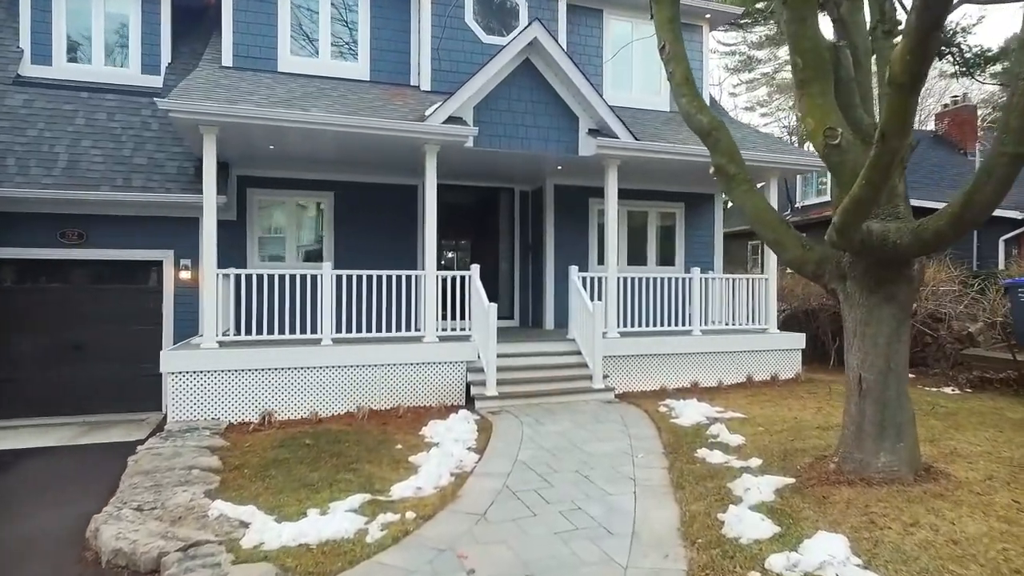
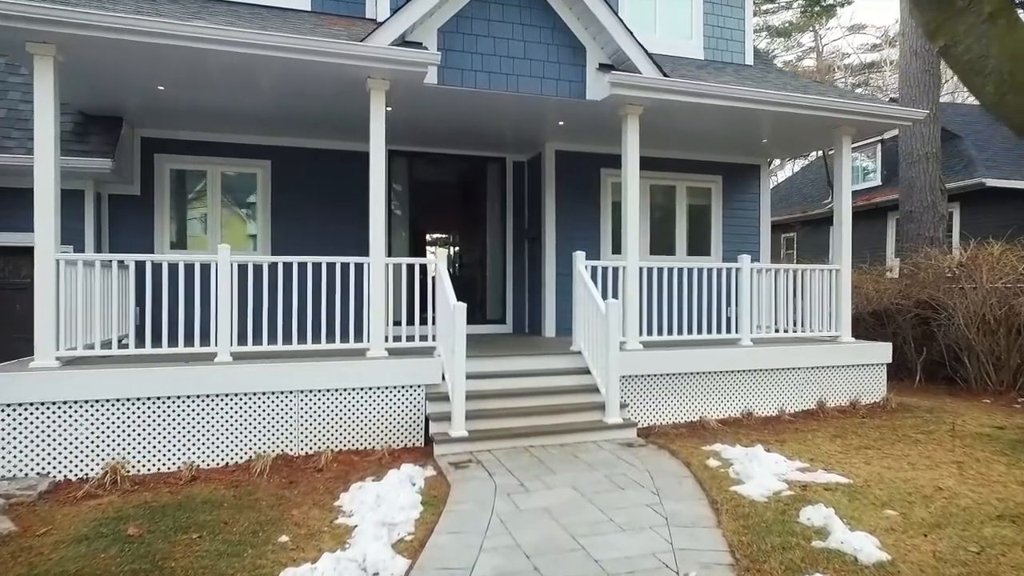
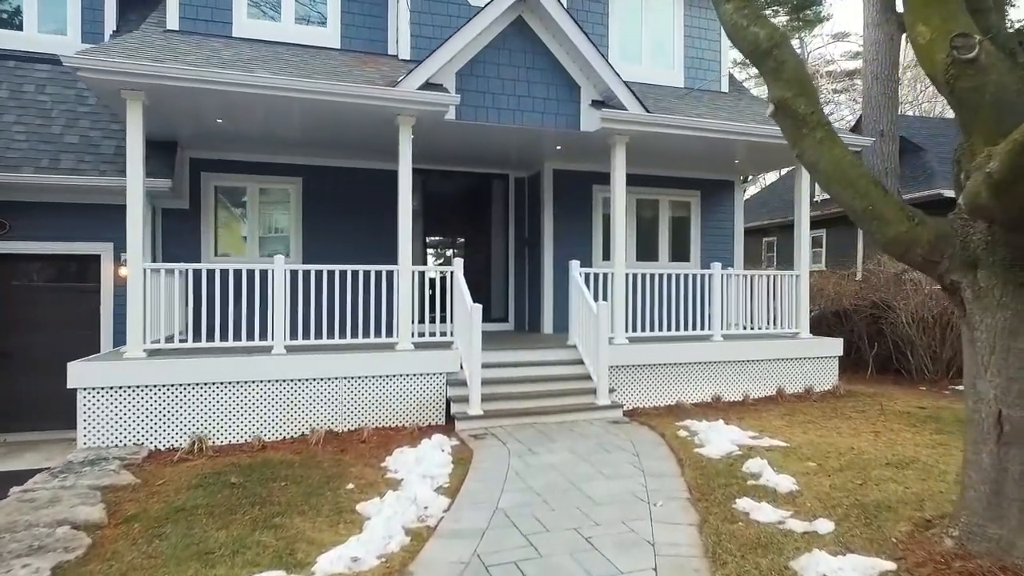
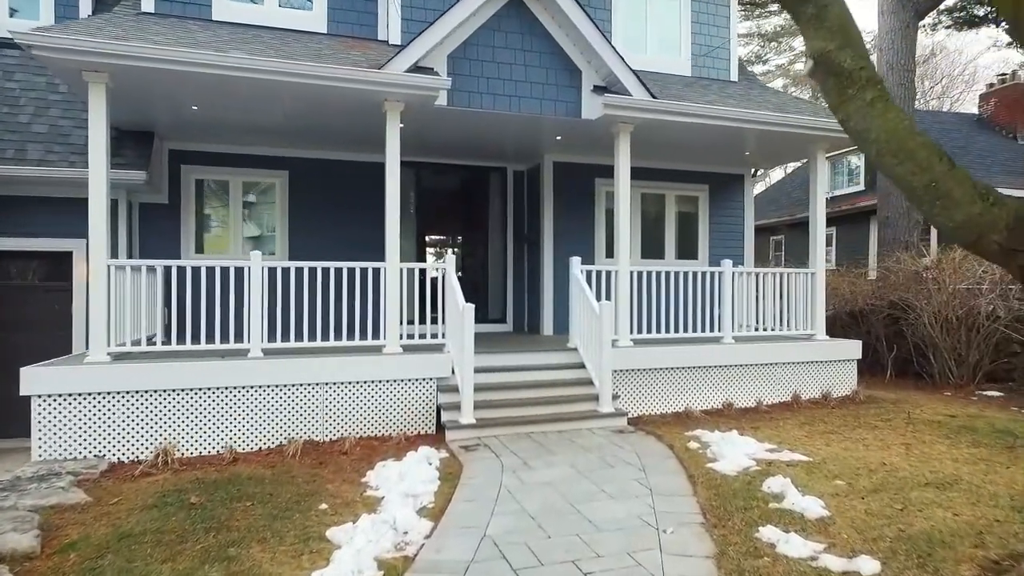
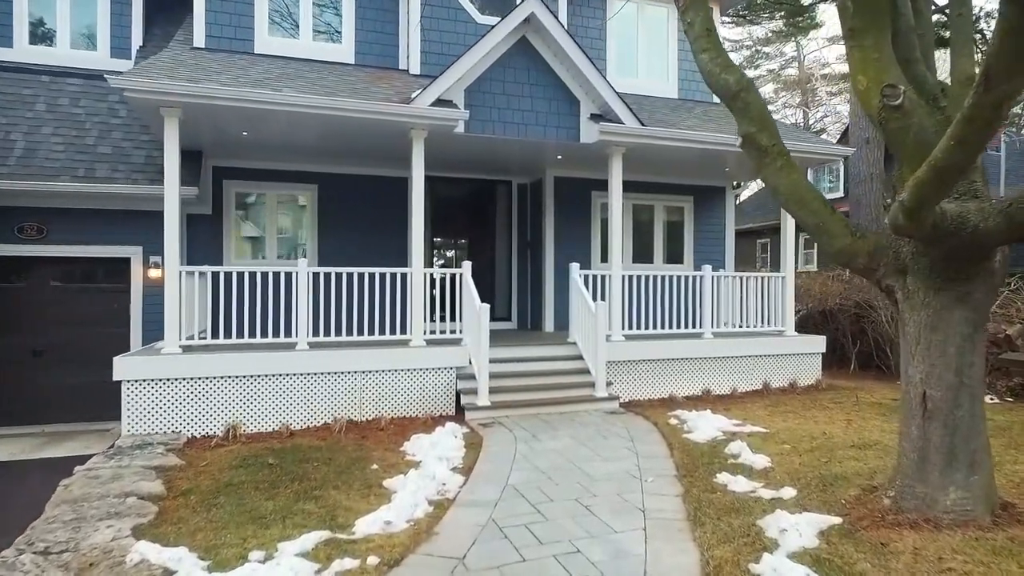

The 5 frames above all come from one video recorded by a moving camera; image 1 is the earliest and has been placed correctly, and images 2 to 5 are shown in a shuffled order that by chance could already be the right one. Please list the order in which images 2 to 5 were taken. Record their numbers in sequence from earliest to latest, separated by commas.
5, 3, 4, 2
